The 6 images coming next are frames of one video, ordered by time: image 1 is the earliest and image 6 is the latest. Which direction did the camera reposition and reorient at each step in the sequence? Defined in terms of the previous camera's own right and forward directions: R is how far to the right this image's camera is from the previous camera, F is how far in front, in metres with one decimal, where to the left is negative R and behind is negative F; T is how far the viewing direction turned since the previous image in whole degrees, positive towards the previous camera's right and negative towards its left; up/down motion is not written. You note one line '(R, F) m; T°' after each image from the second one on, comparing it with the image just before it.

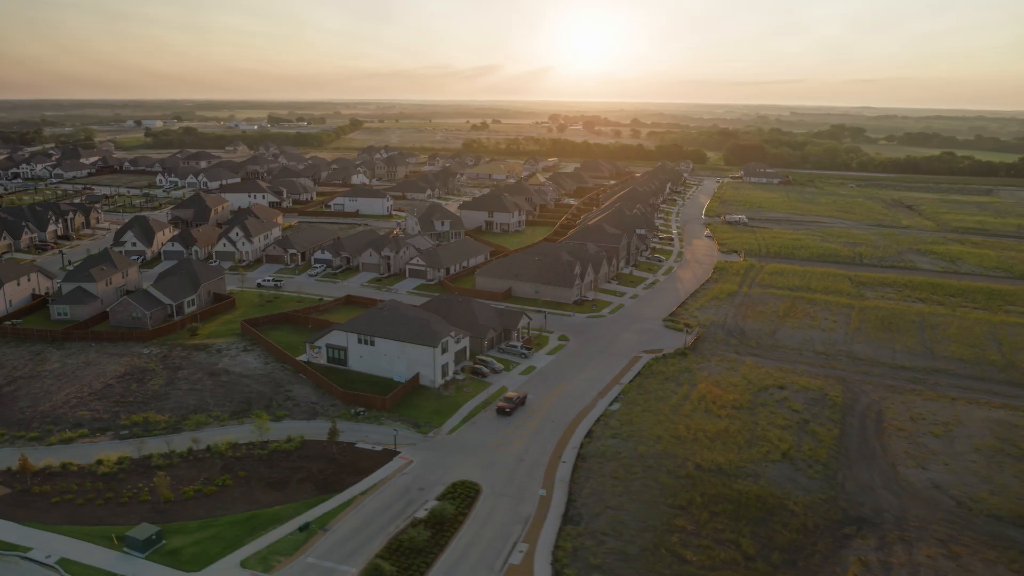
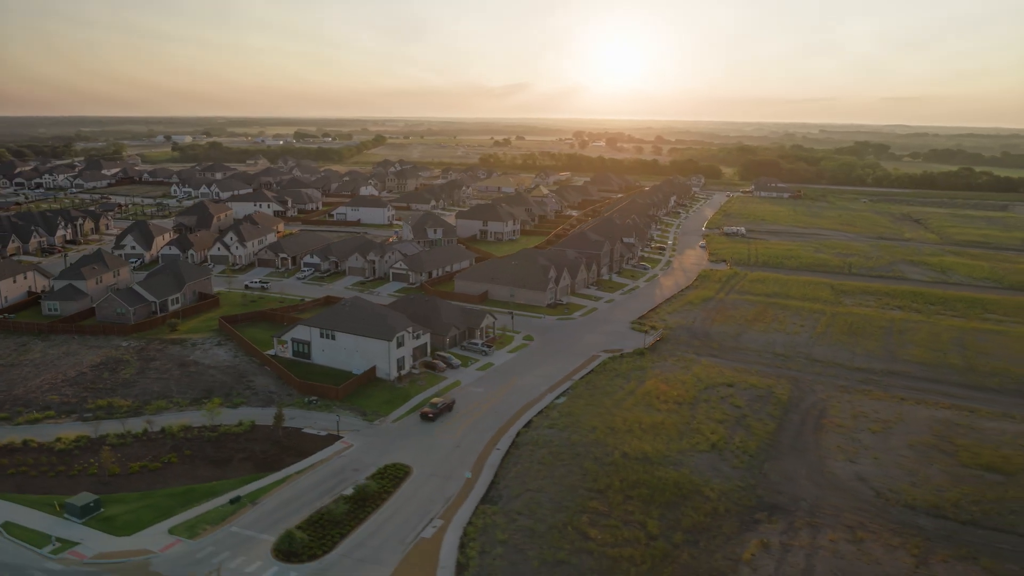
(+3.2, -1.0) m; -2°
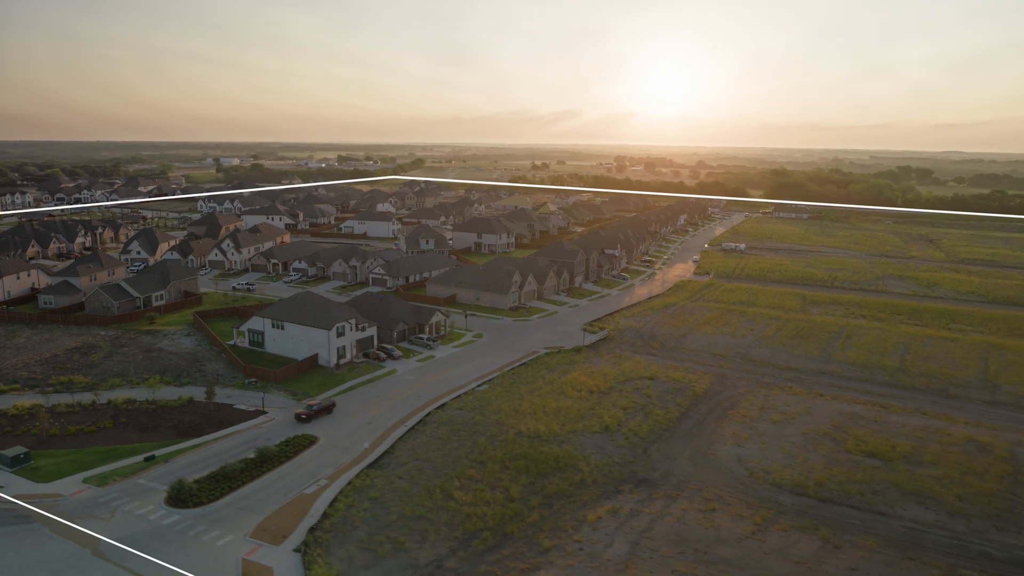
(+5.3, -1.7) m; -4°
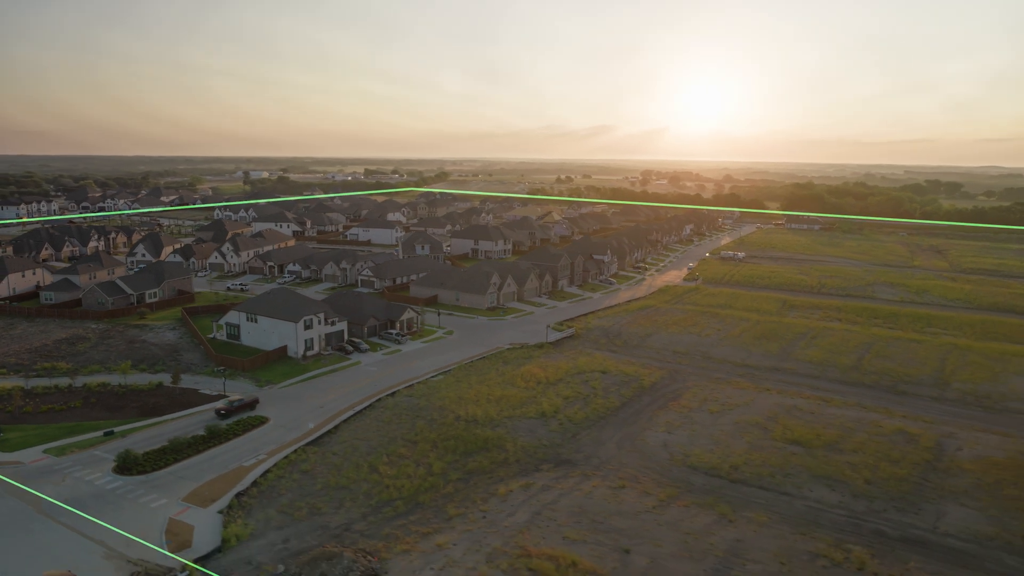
(+3.5, -1.3) m; -2°
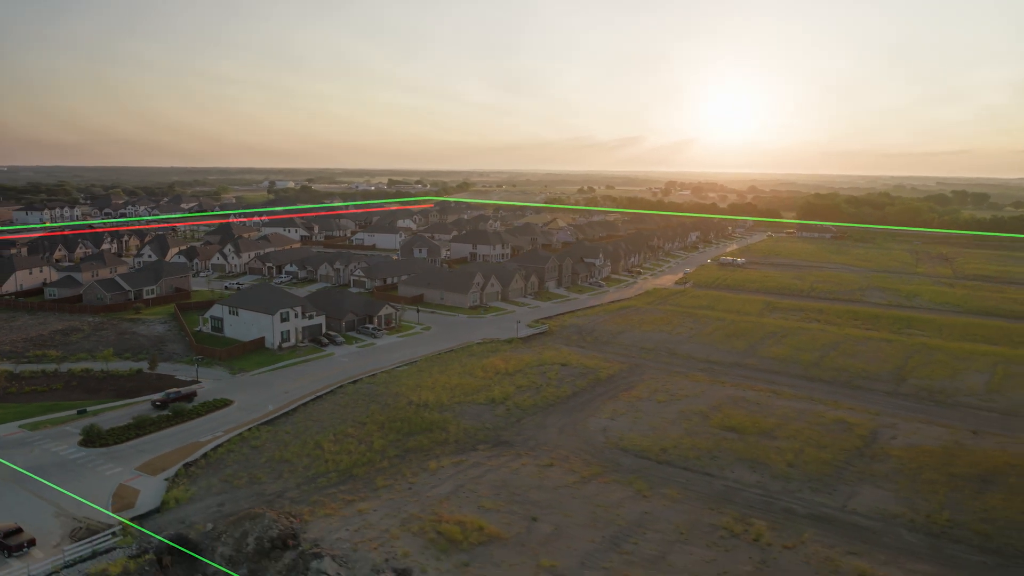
(+3.1, -1.2) m; -2°
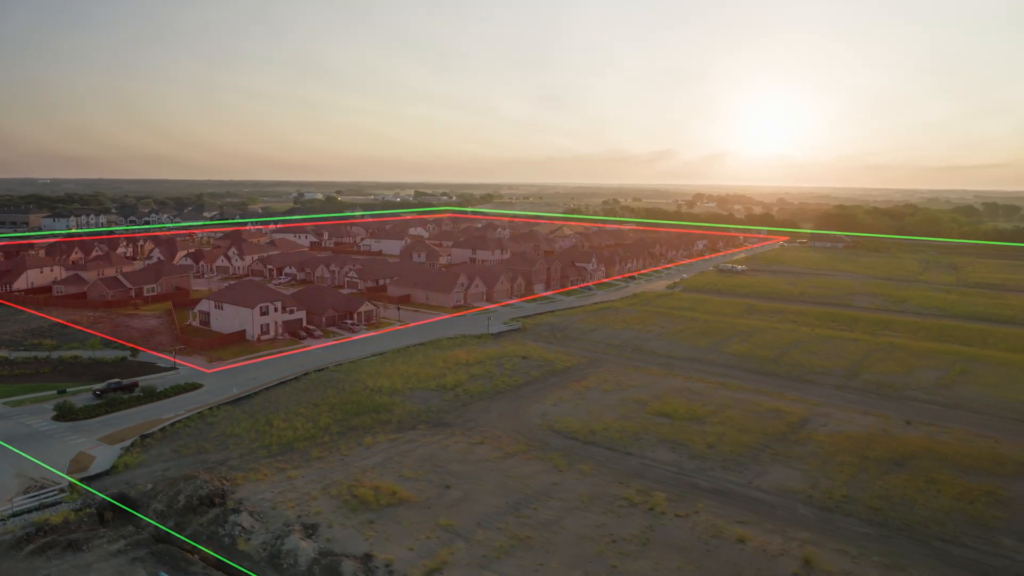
(+3.4, -1.5) m; -2°
